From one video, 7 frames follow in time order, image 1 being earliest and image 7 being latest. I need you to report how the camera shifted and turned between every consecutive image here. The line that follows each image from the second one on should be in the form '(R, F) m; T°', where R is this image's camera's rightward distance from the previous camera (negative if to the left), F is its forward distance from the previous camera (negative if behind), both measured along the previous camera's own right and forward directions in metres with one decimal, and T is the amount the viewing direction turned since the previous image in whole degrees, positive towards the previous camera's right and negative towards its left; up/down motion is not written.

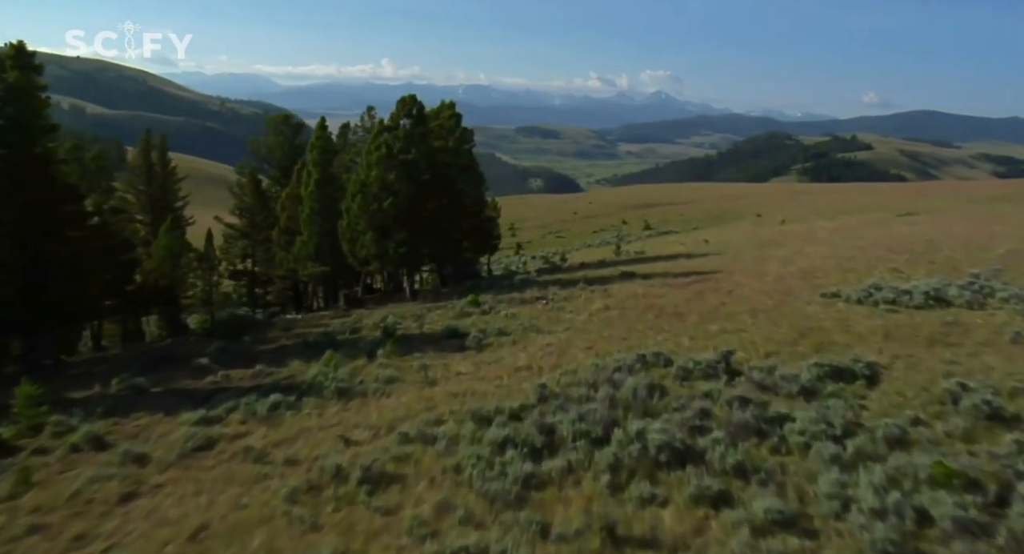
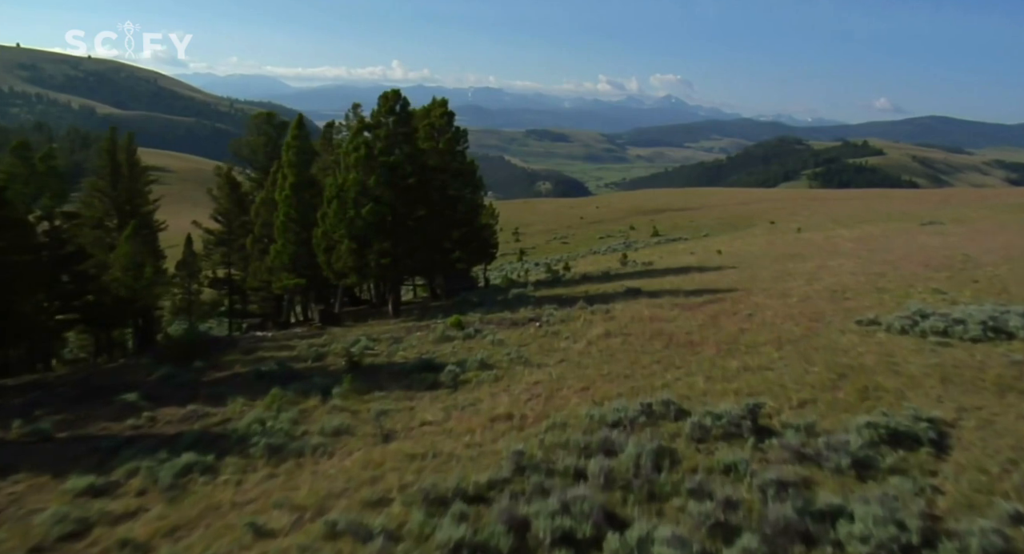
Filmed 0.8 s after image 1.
(+0.5, +3.5) m; -1°
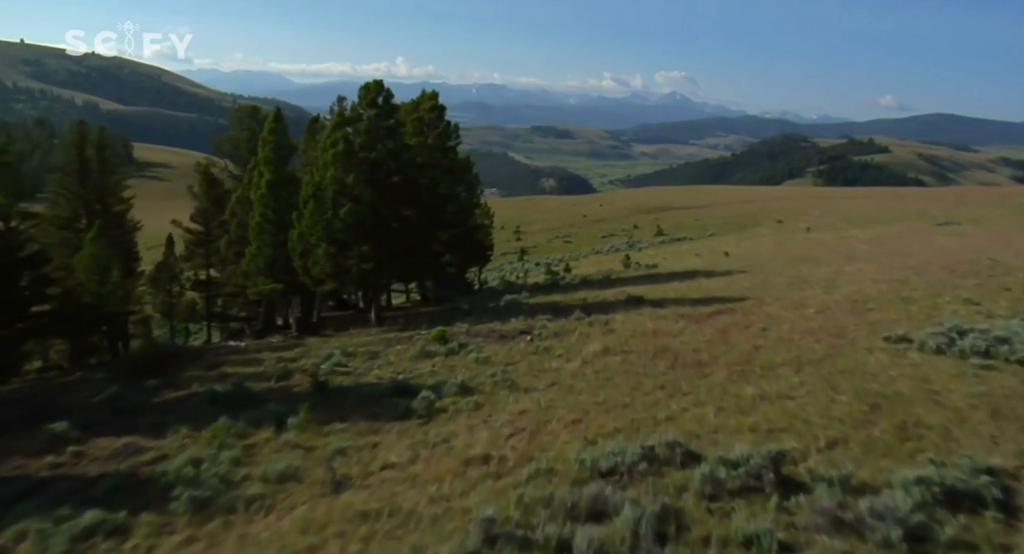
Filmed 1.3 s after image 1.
(+0.4, +2.4) m; 0°
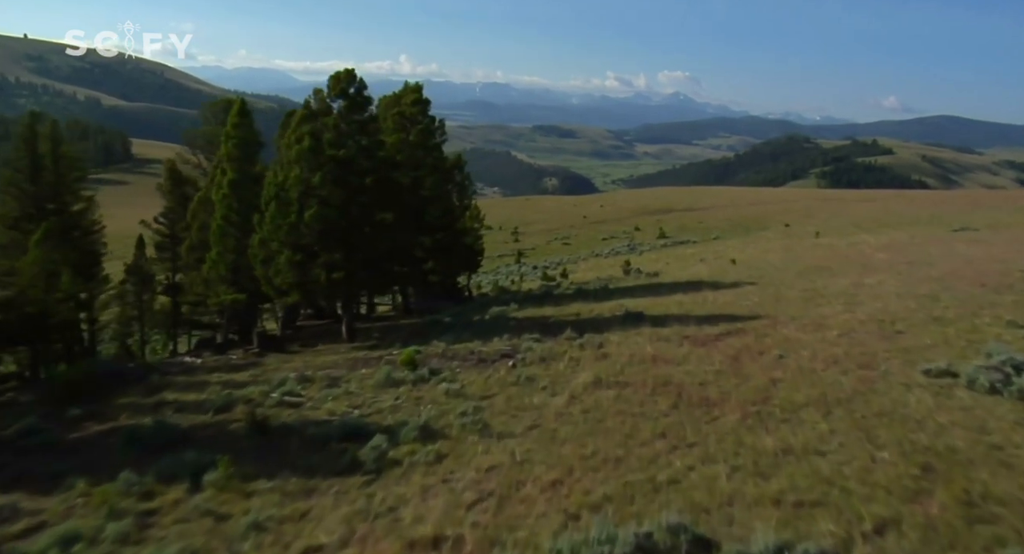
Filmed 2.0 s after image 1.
(+0.5, +2.9) m; 0°
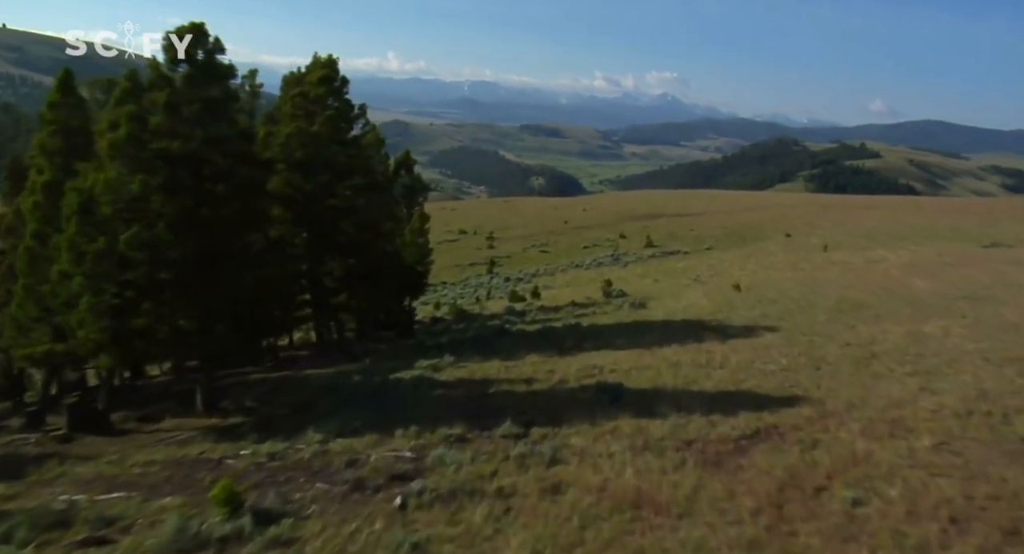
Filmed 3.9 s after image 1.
(+1.3, +8.2) m; +1°
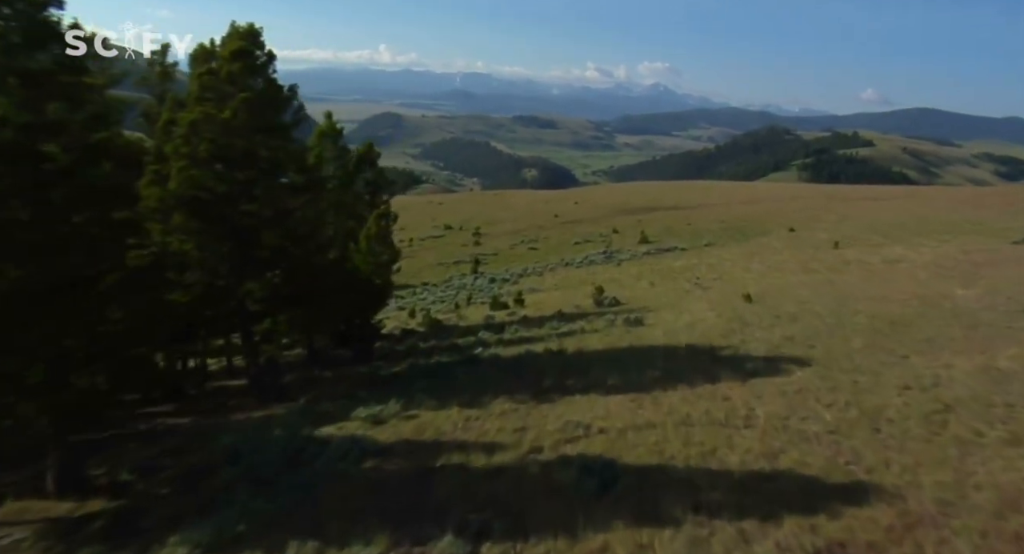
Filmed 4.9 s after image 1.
(+0.6, +4.9) m; 0°
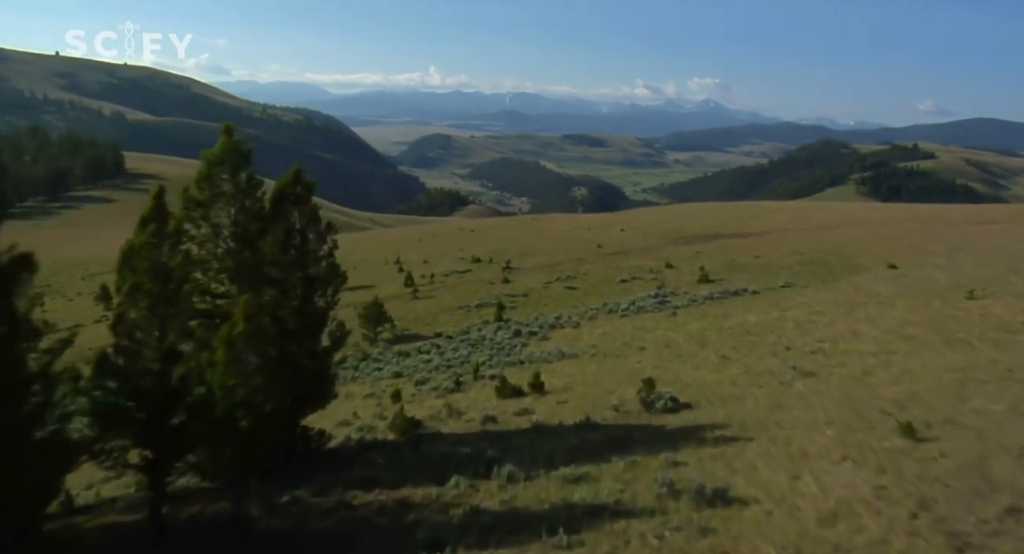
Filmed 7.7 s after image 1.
(+1.4, +12.7) m; -3°
